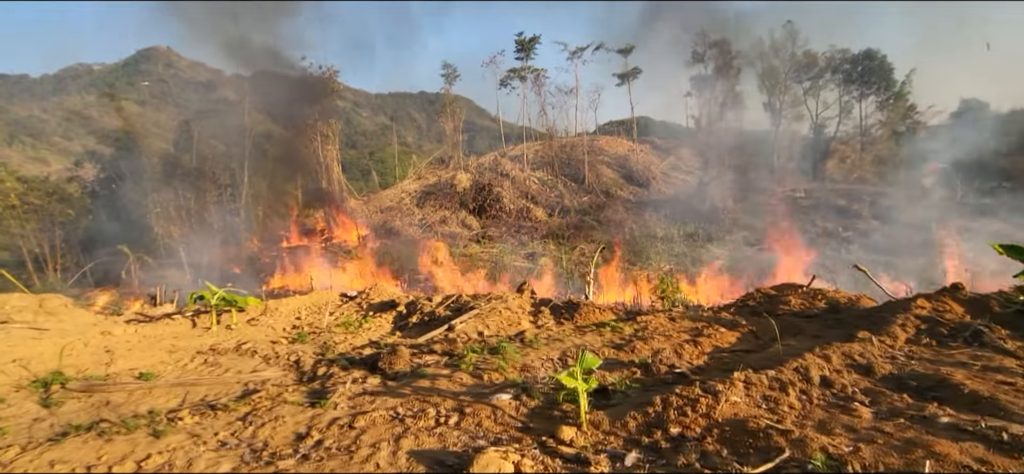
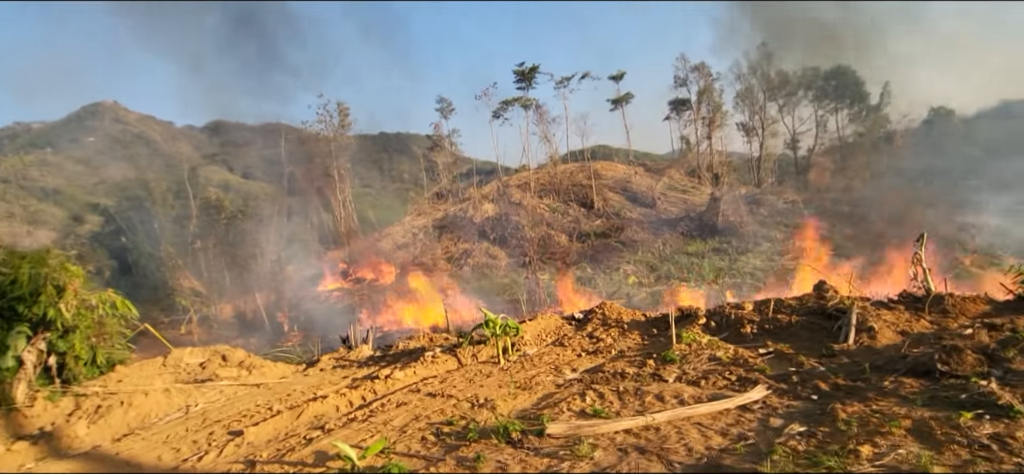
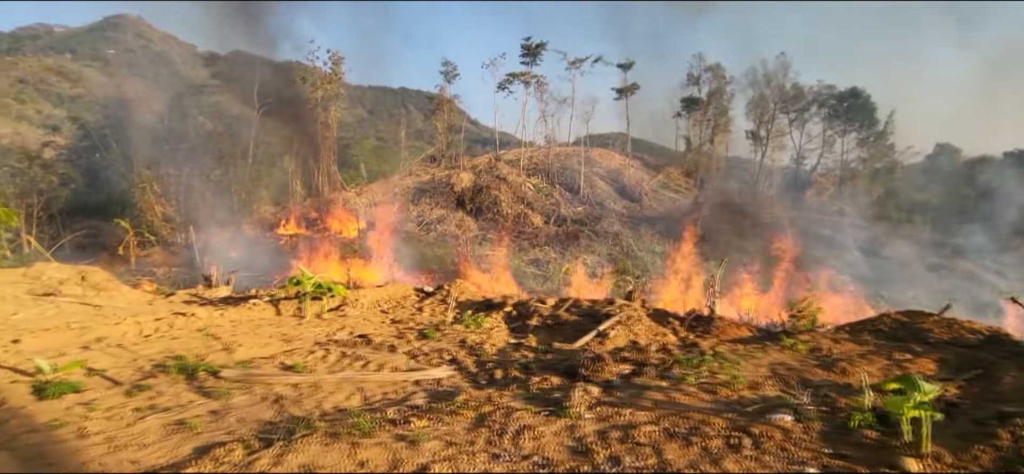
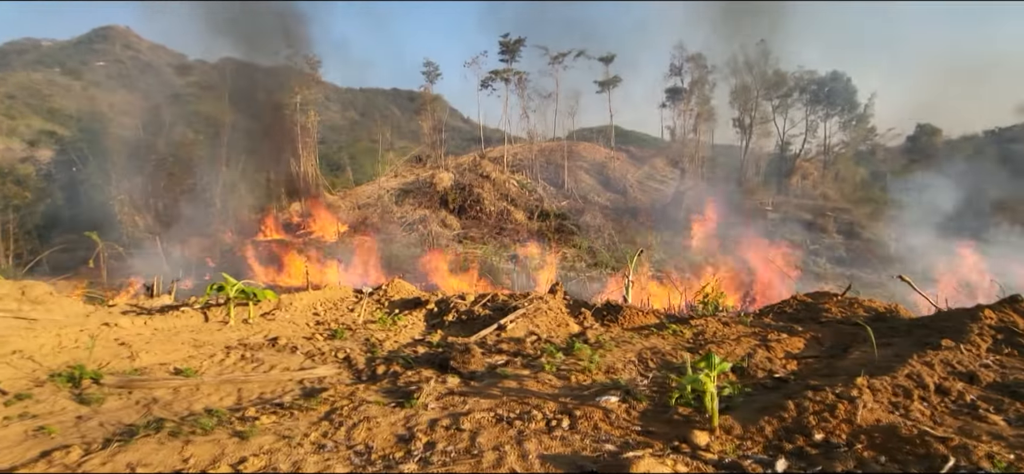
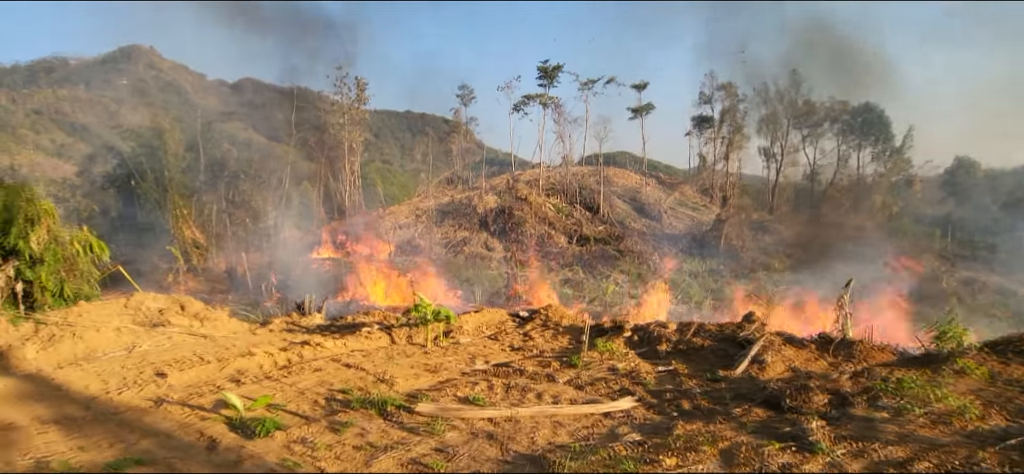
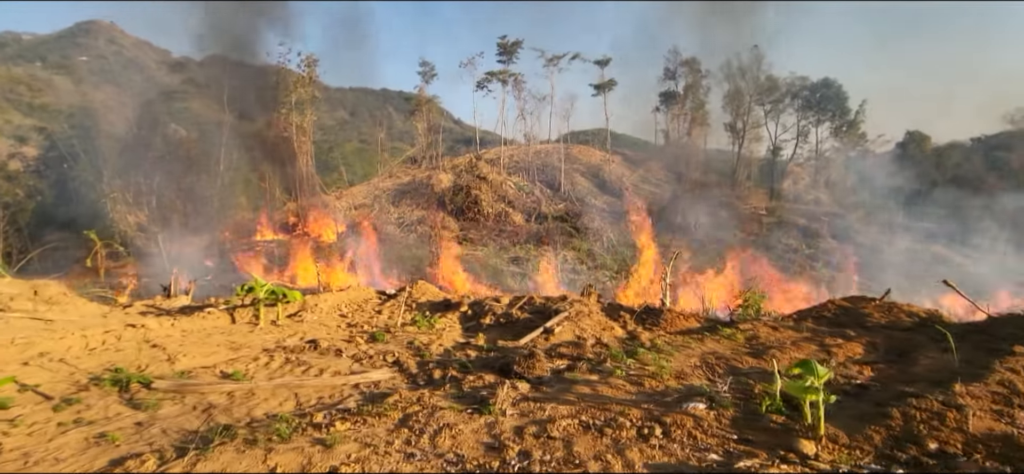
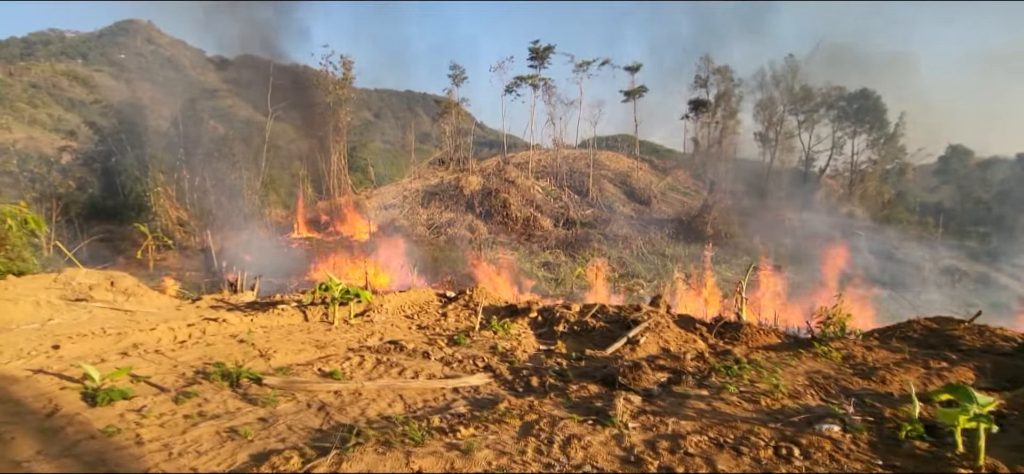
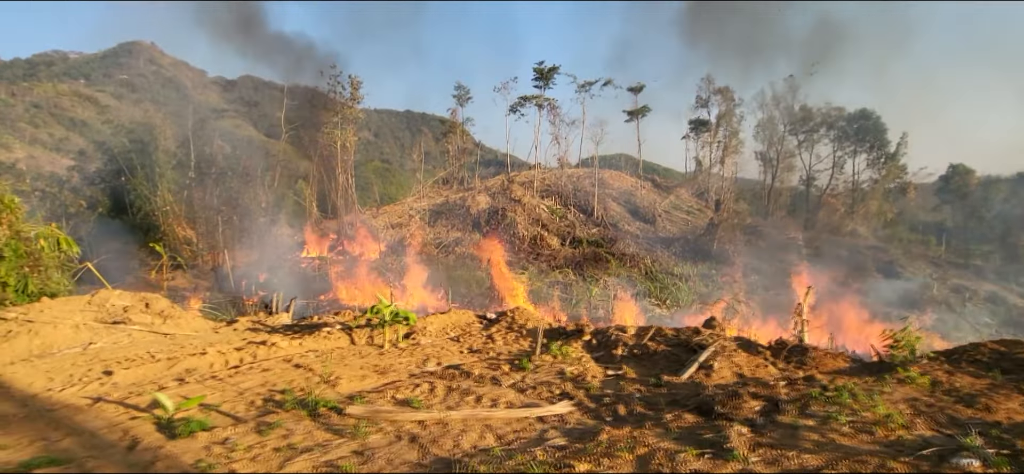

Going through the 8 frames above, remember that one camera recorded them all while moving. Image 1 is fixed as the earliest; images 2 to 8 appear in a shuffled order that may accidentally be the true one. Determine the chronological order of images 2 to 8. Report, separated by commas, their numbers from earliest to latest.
4, 6, 3, 7, 8, 5, 2
